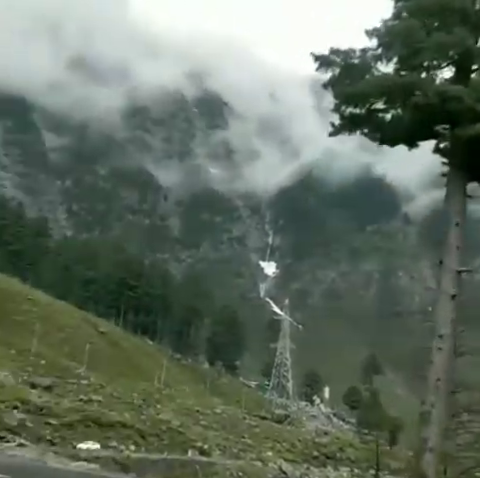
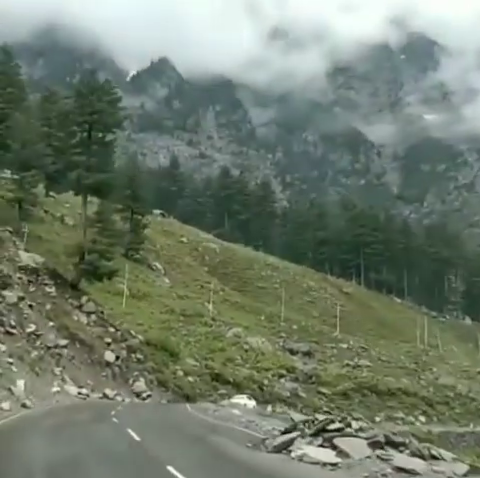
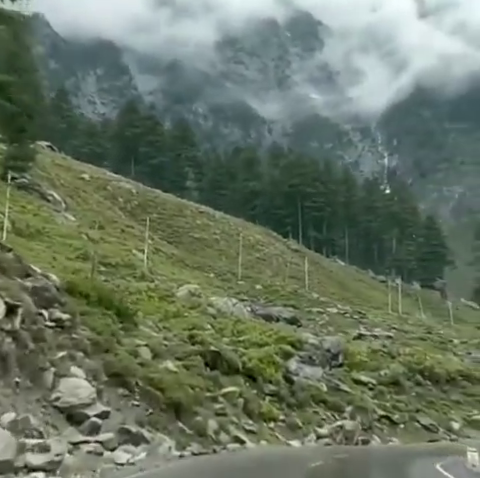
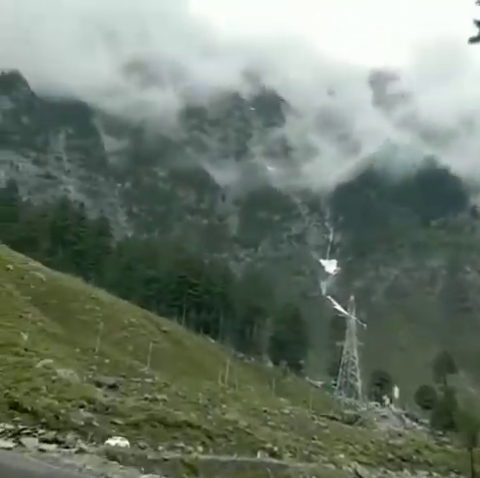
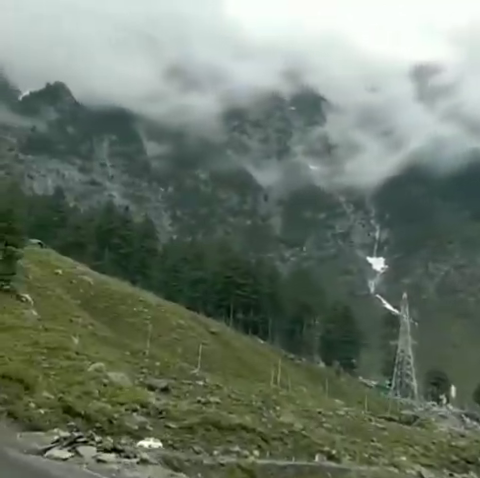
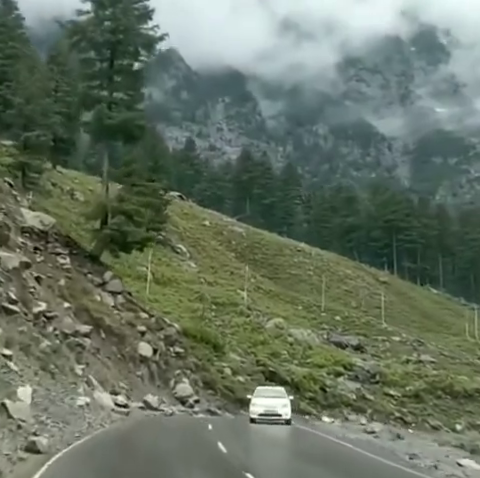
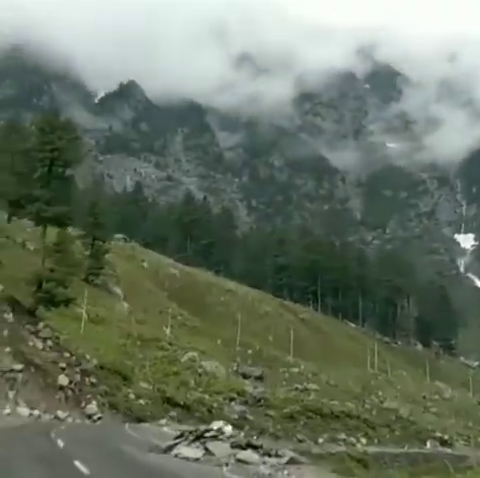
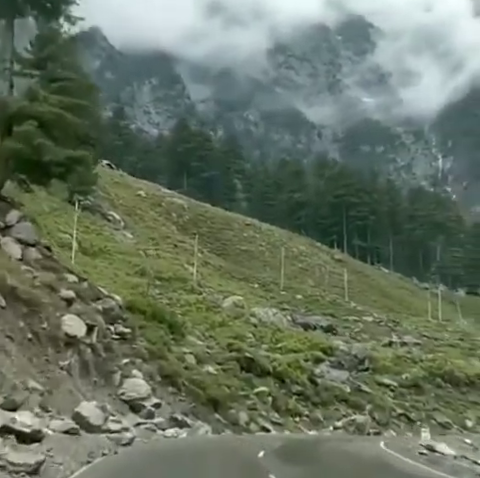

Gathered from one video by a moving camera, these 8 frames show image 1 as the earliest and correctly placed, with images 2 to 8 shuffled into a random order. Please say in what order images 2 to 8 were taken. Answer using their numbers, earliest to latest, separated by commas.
4, 5, 7, 2, 6, 8, 3
